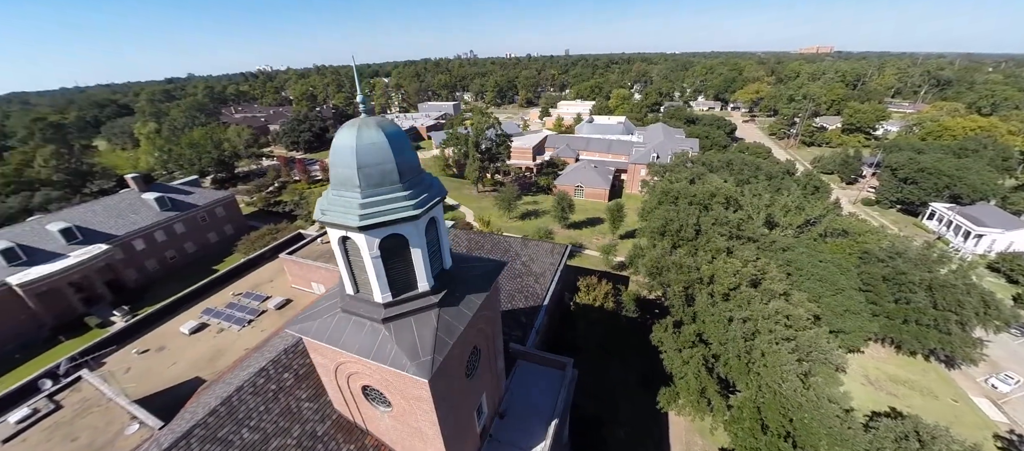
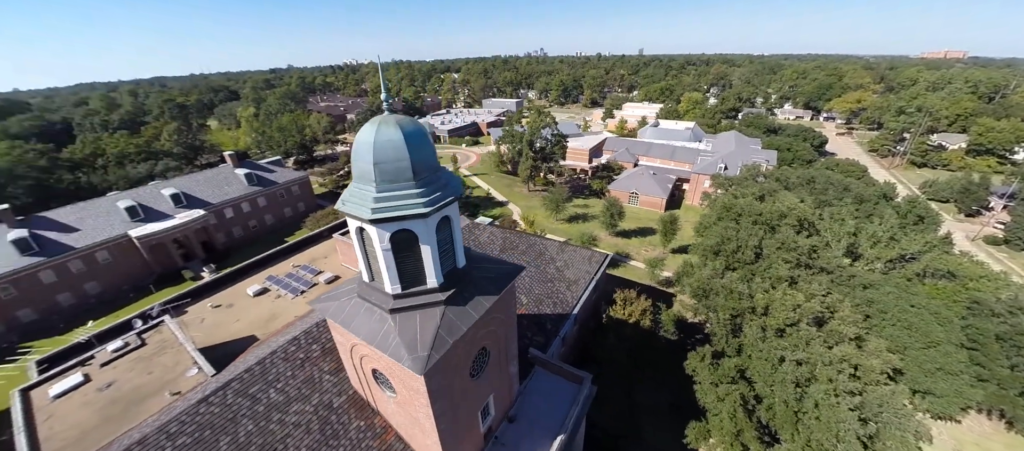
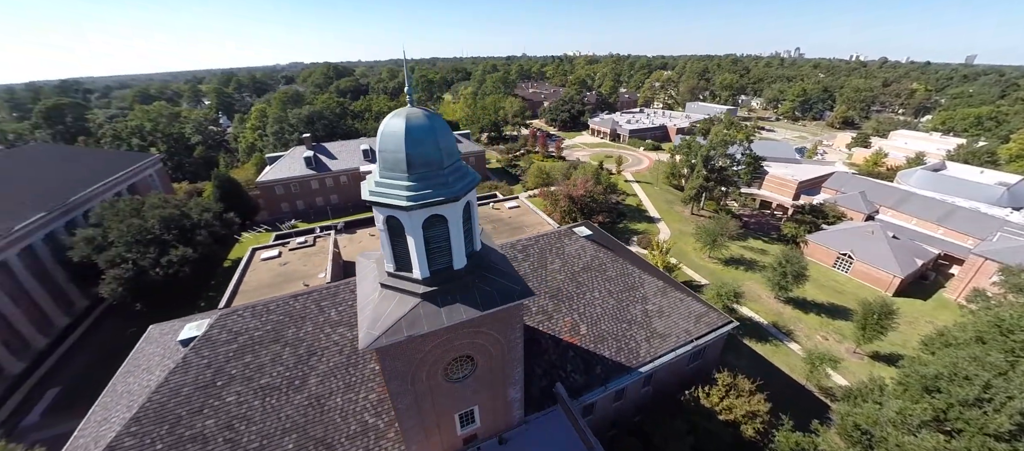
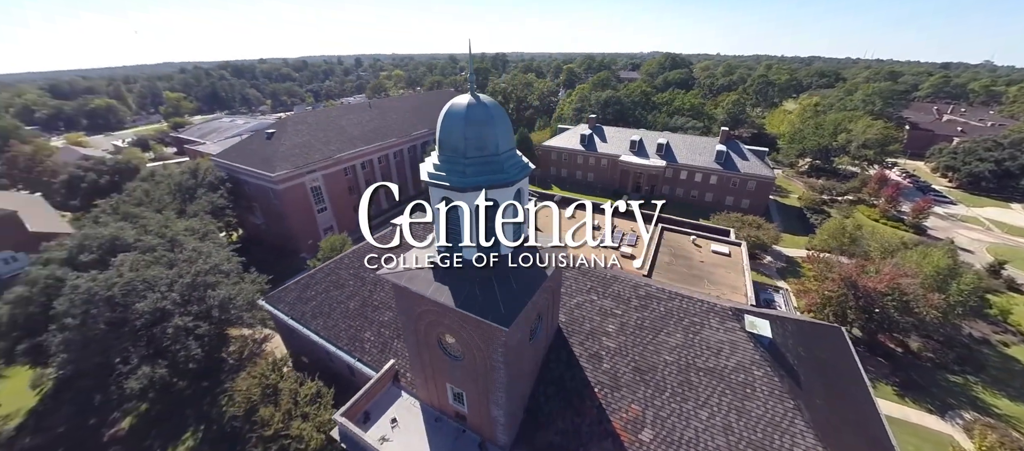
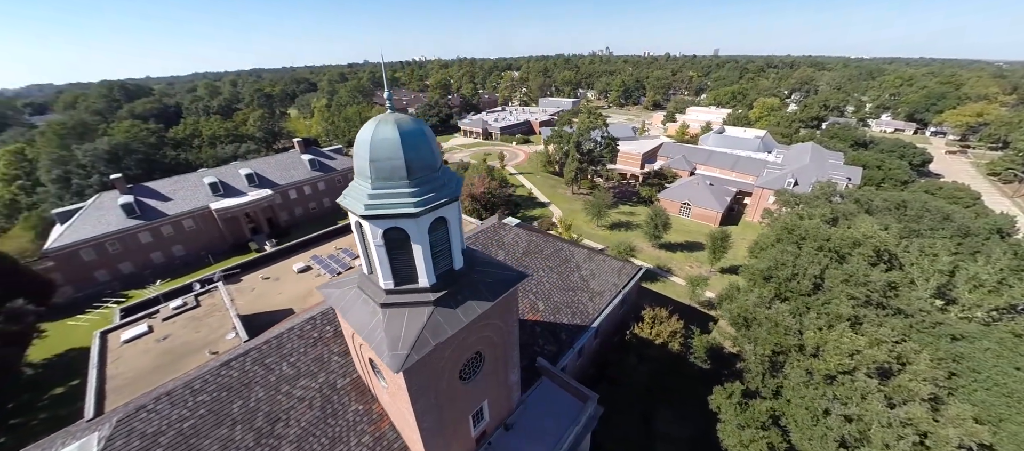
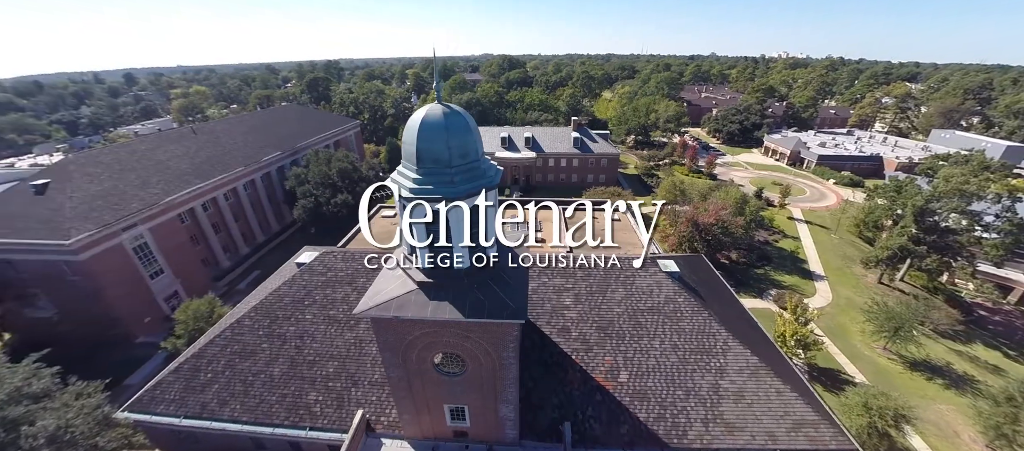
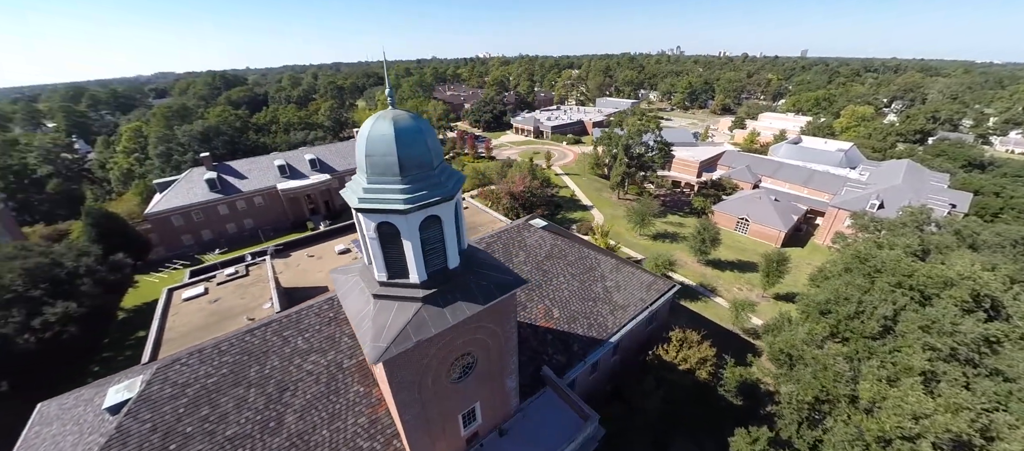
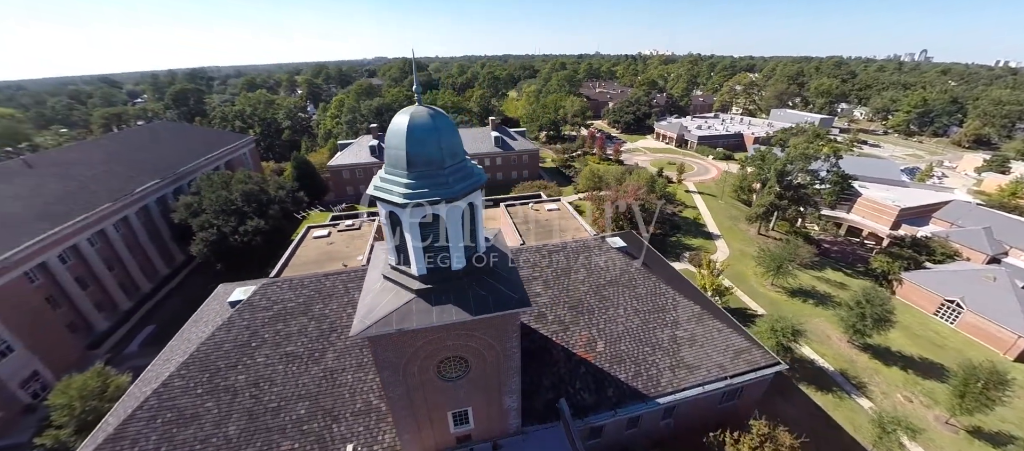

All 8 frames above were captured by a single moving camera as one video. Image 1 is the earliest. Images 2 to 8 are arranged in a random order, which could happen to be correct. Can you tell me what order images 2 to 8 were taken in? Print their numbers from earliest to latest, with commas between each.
2, 5, 7, 3, 8, 6, 4
